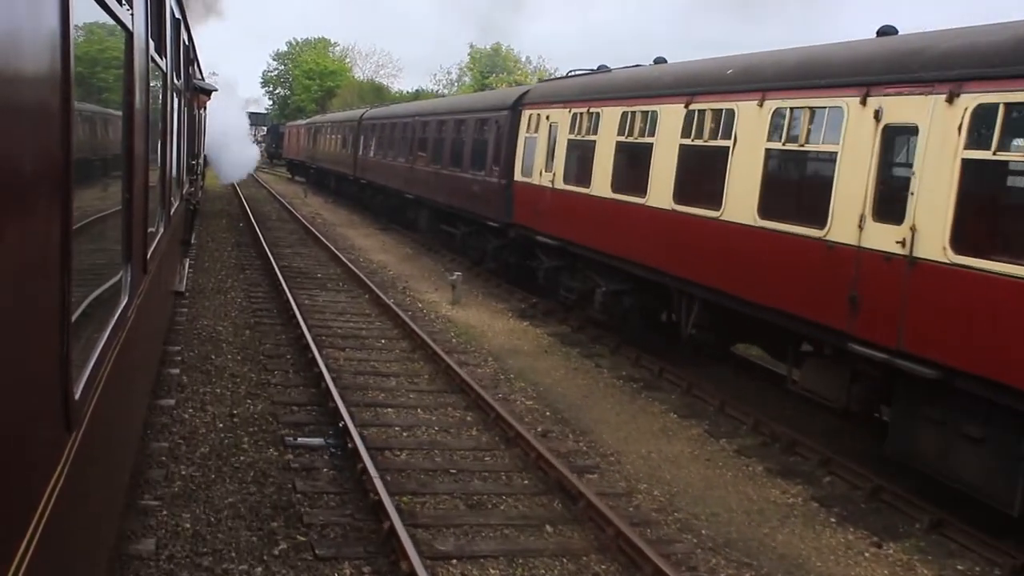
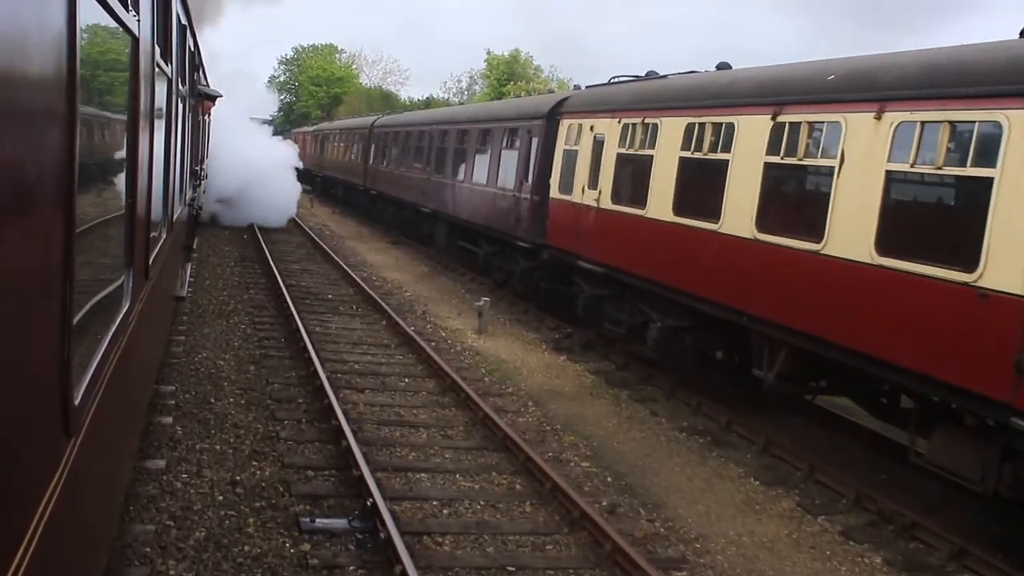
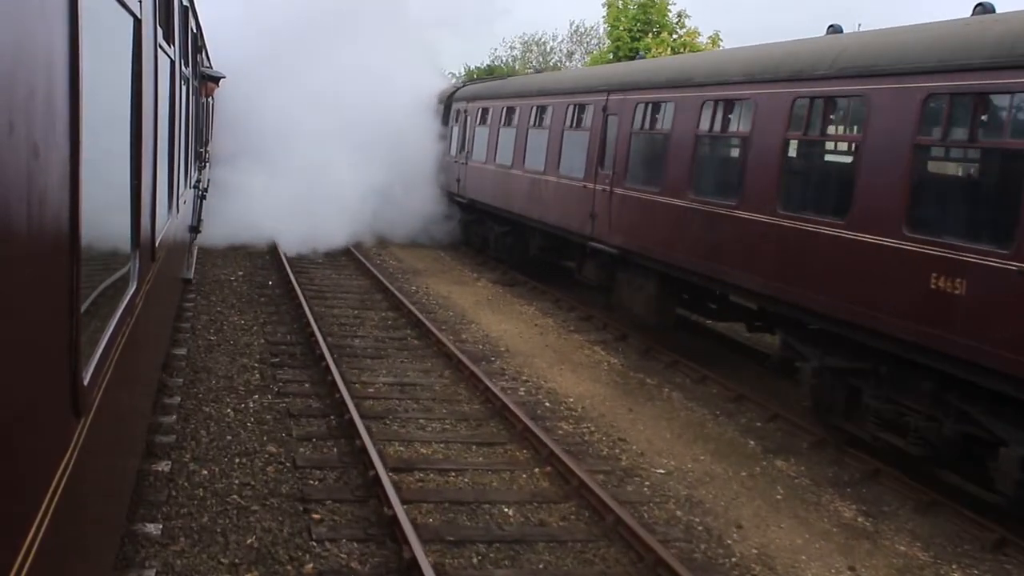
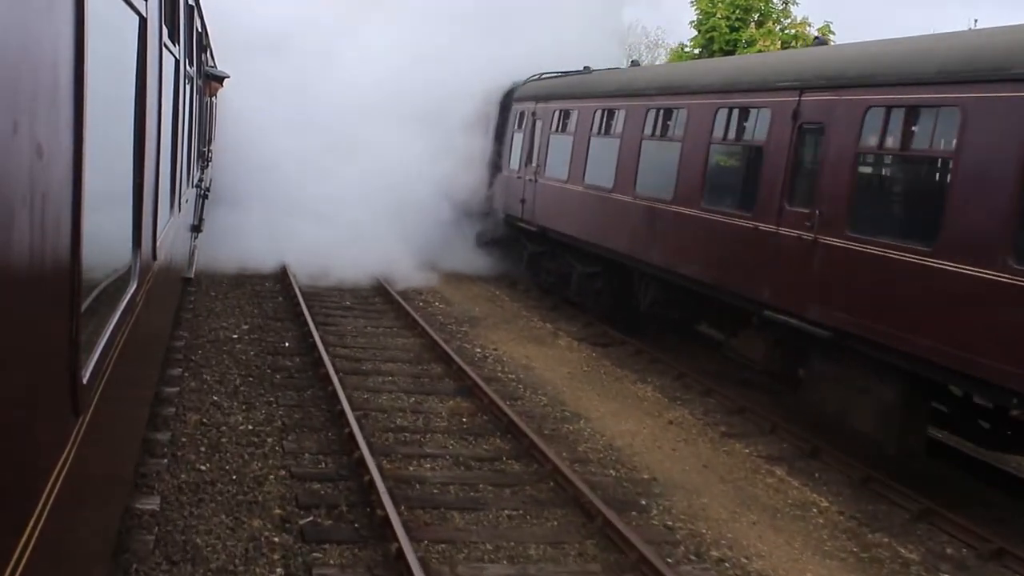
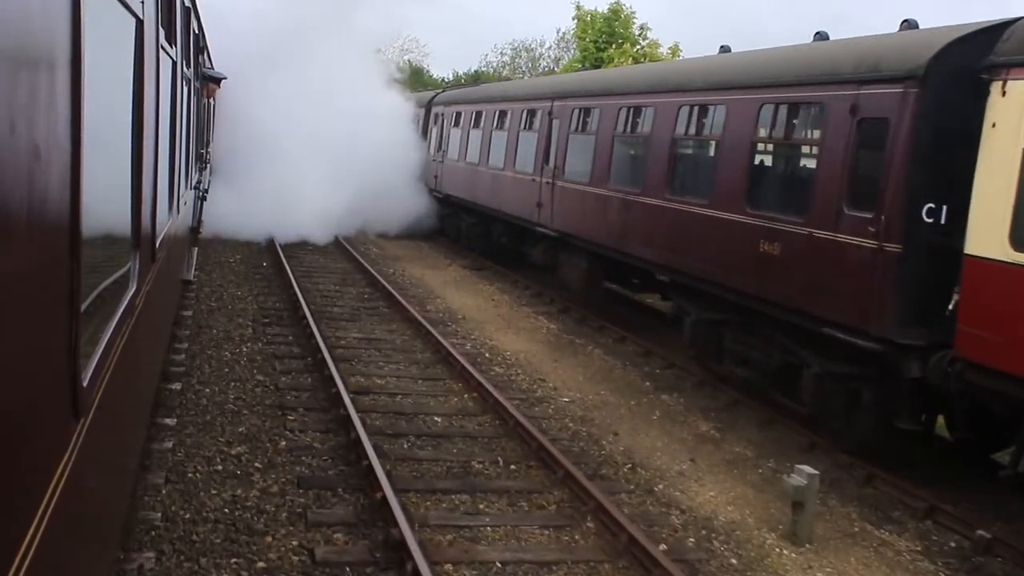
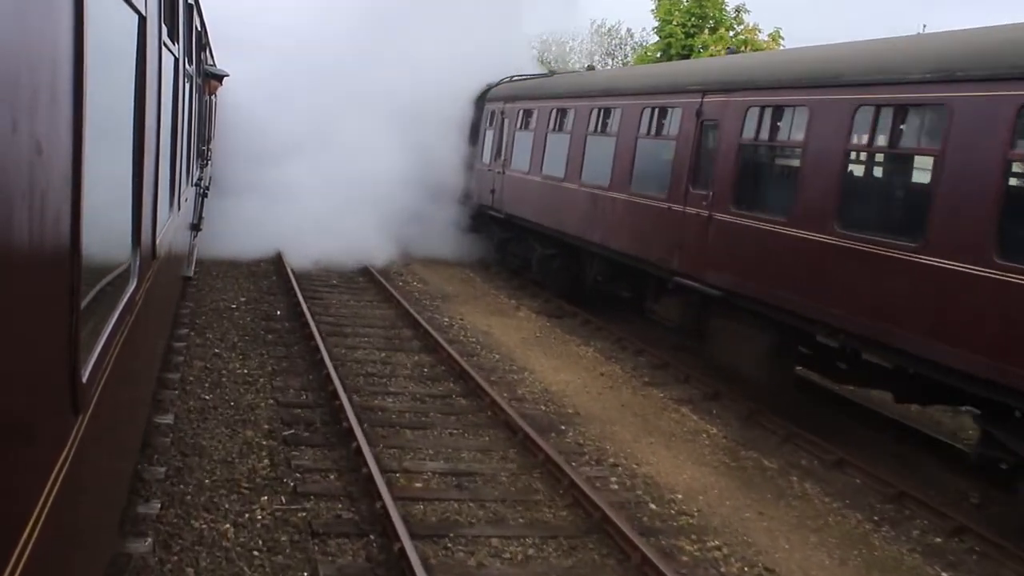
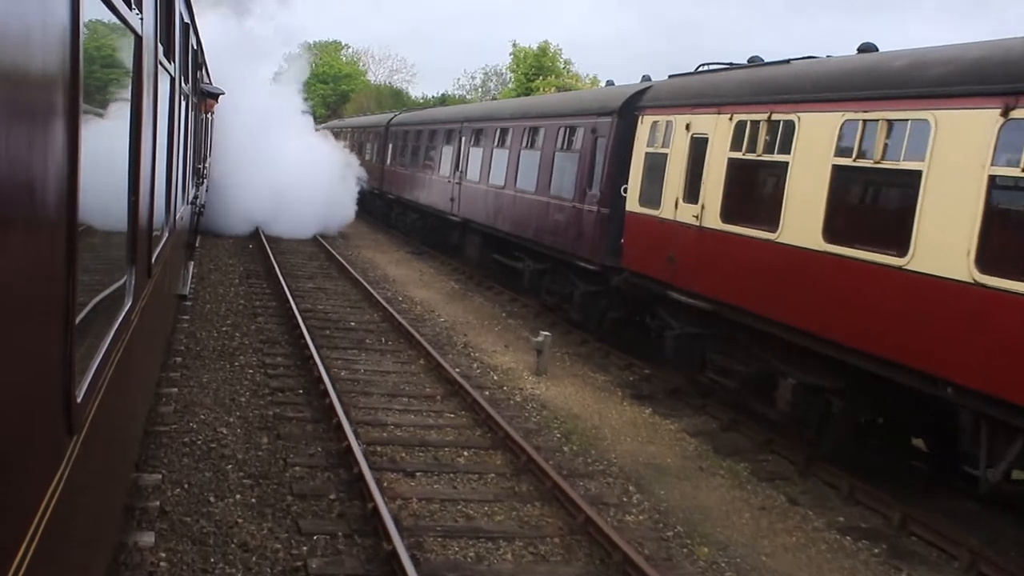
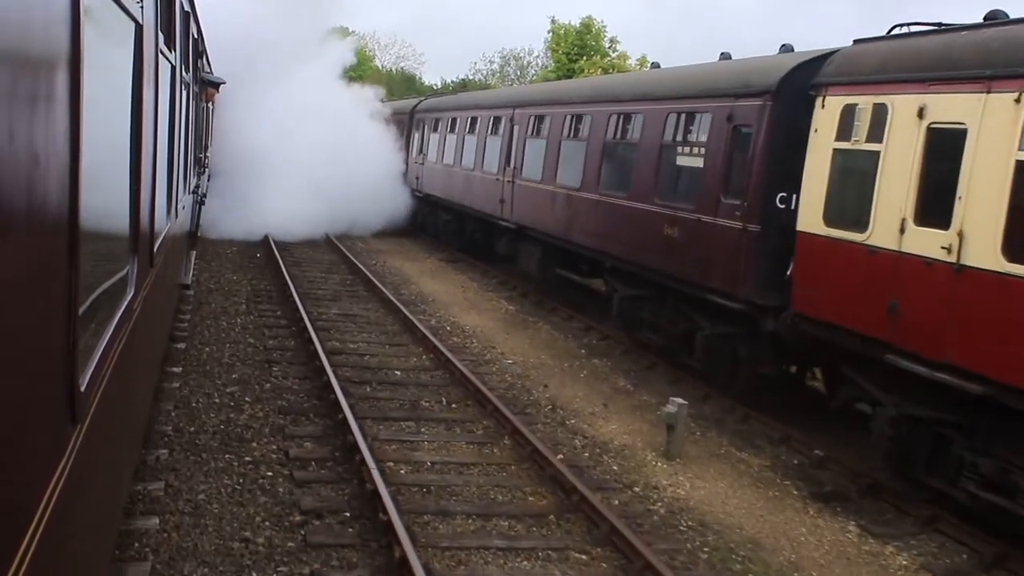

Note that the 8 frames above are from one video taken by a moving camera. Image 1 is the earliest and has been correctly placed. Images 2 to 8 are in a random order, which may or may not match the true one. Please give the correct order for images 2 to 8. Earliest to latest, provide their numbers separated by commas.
2, 7, 8, 5, 3, 6, 4
